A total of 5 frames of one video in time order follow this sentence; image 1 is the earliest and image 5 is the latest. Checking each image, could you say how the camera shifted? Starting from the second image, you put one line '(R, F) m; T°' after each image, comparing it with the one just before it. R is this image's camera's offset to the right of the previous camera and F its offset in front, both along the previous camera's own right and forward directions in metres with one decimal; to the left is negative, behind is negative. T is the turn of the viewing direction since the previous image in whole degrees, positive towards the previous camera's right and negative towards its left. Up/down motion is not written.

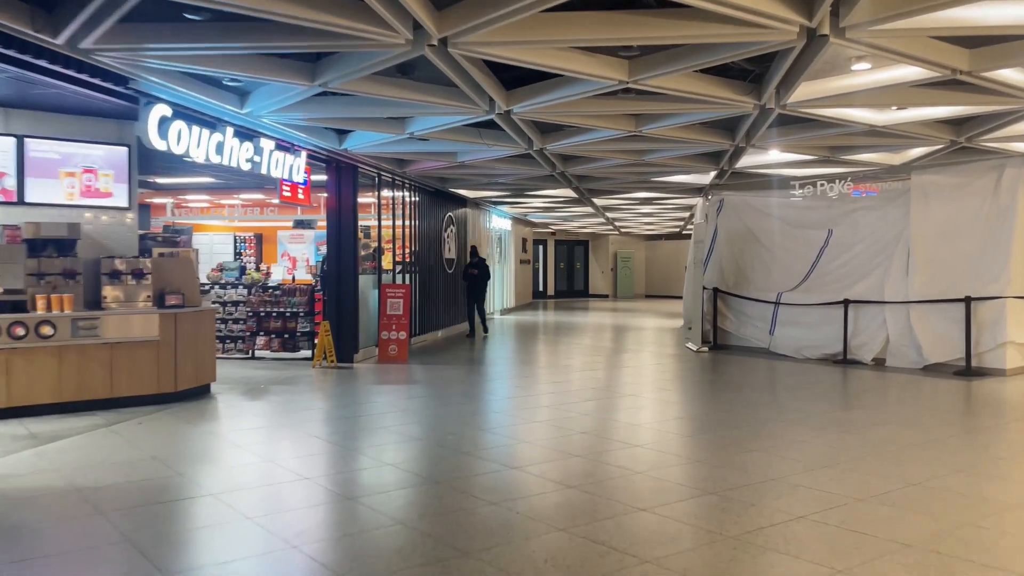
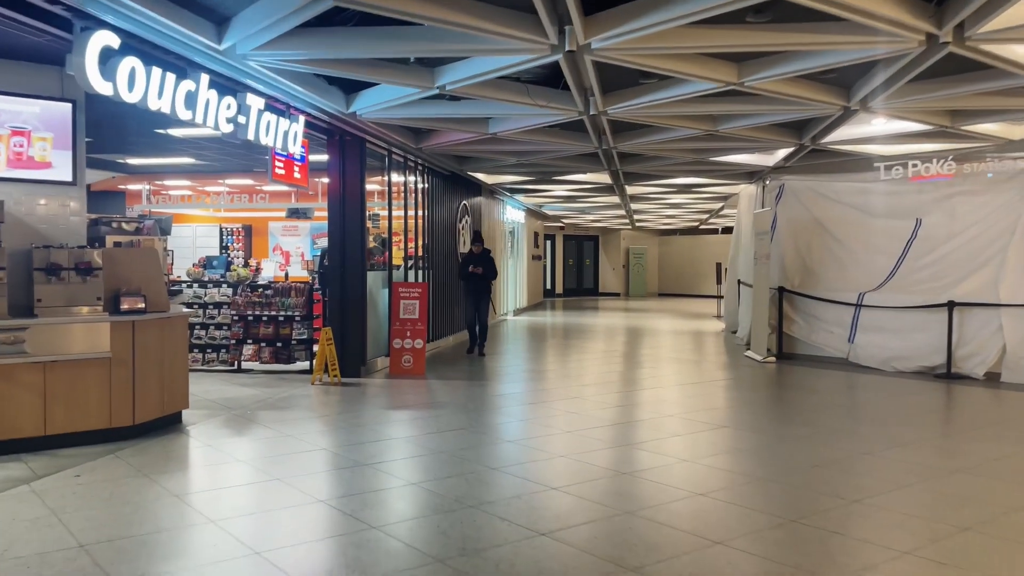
(-0.5, +1.7) m; +1°
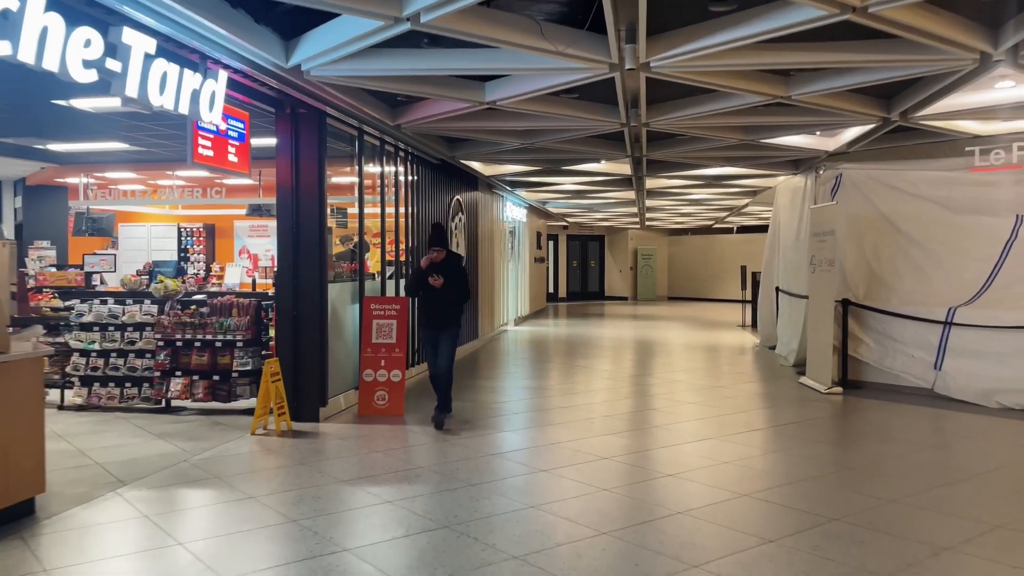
(0.0, +1.9) m; 0°
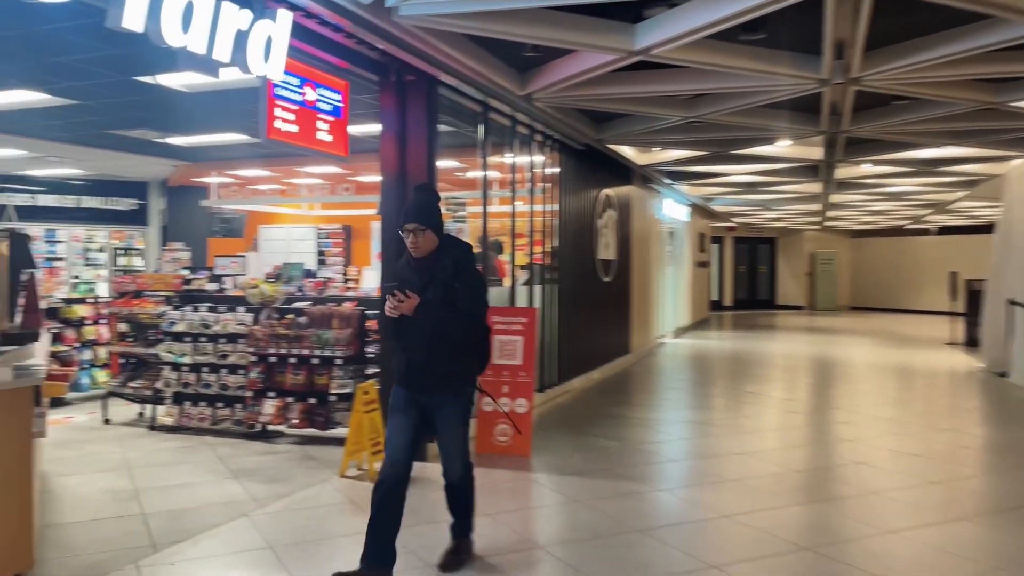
(0.0, +1.4) m; -11°
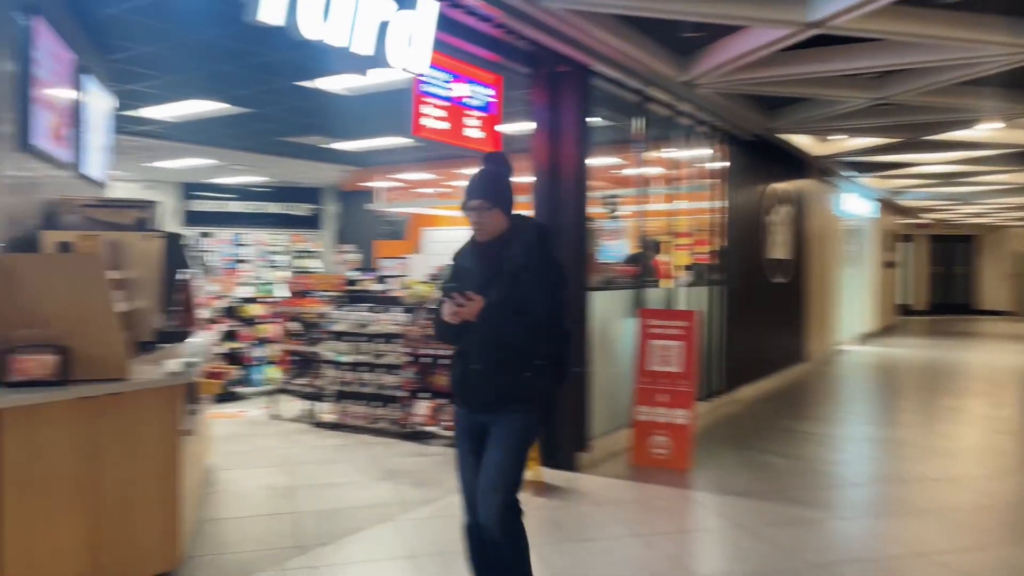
(0.0, +0.3) m; -12°
